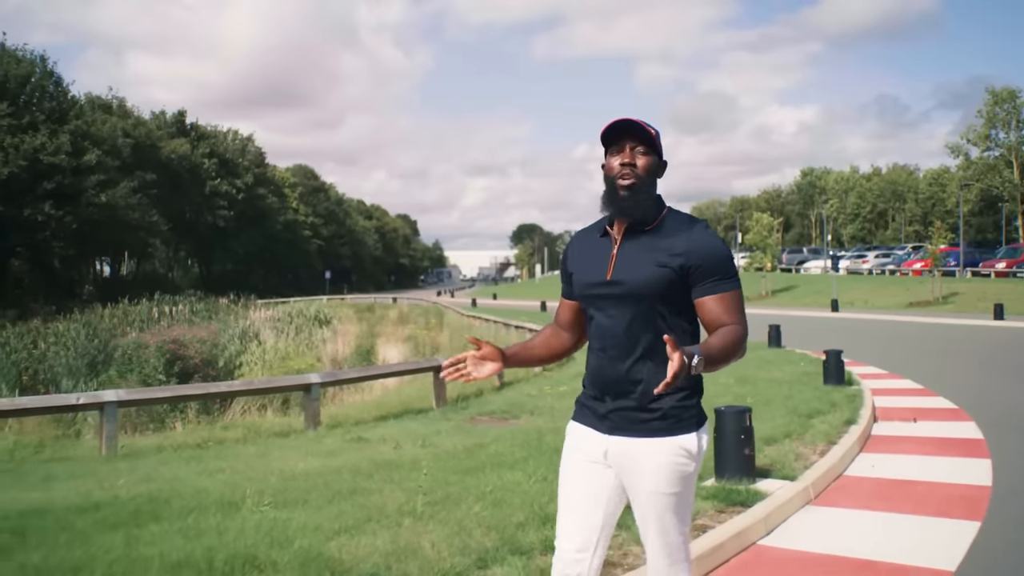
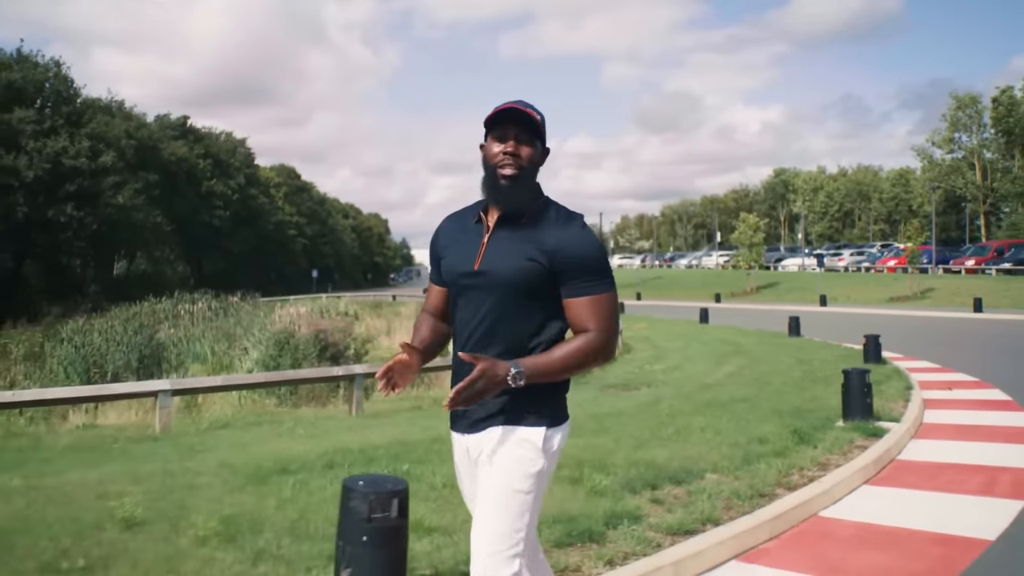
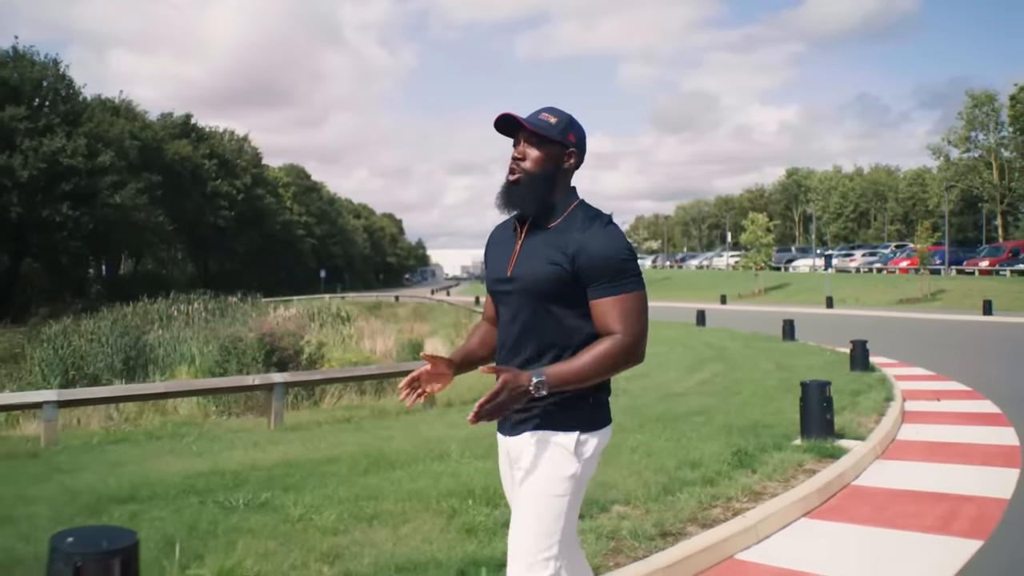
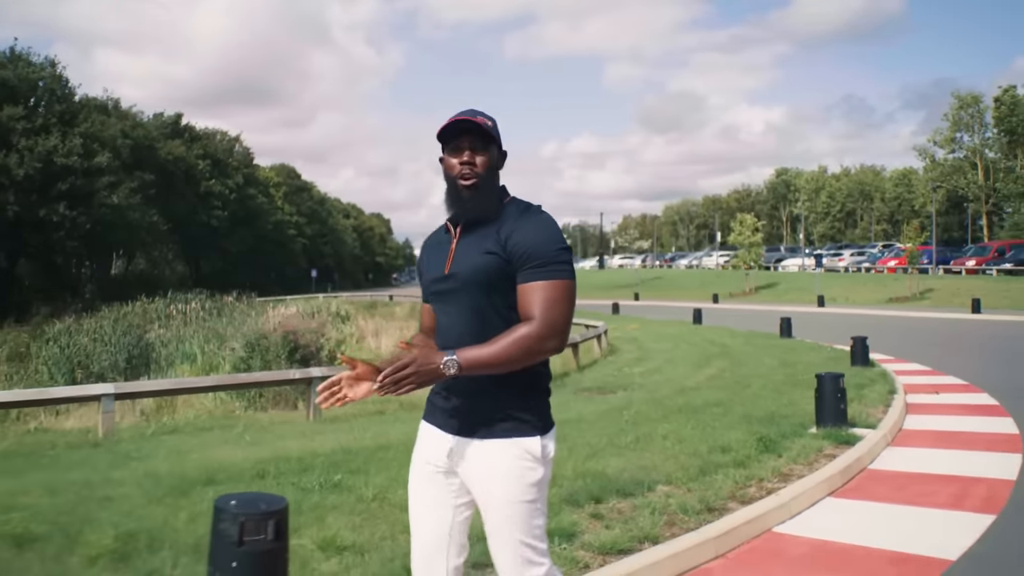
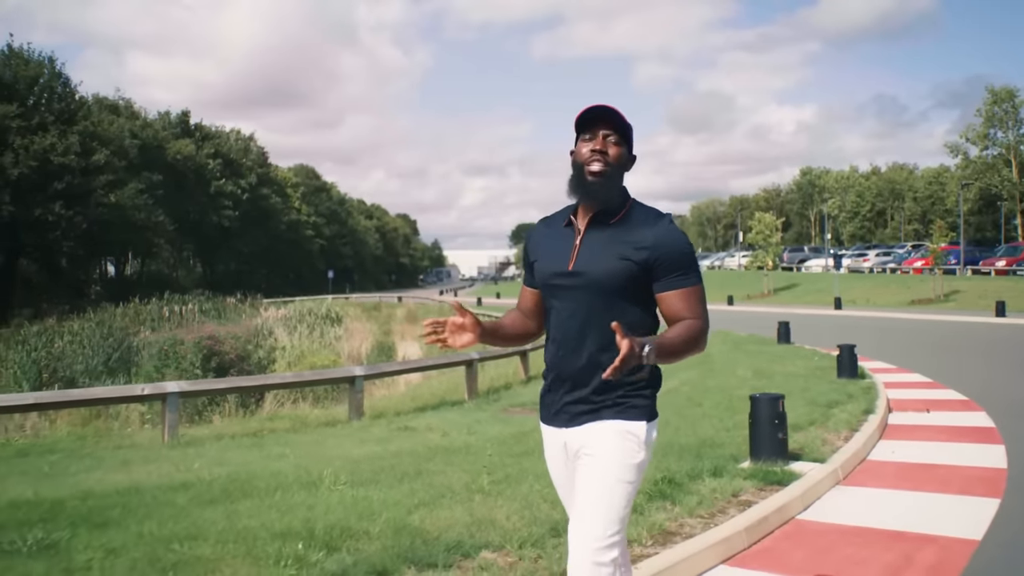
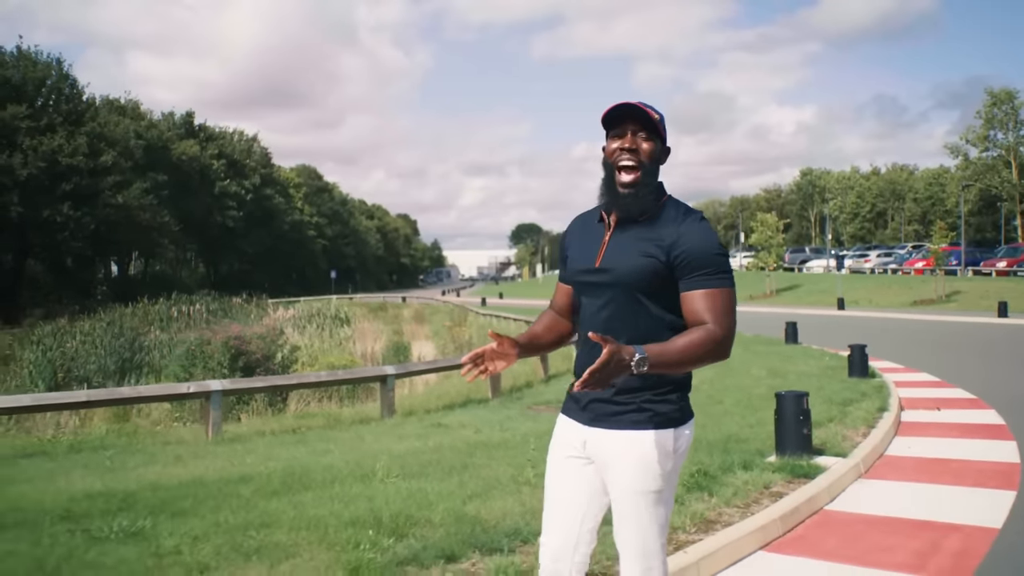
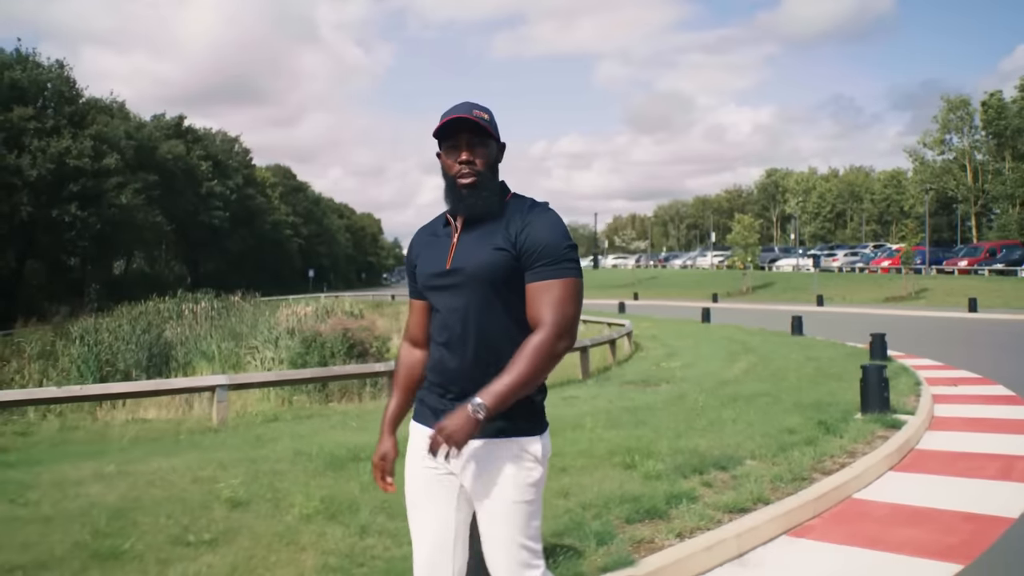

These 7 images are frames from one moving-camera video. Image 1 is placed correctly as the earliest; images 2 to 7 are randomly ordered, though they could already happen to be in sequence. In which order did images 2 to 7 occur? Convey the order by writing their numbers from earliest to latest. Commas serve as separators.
5, 6, 3, 4, 2, 7
